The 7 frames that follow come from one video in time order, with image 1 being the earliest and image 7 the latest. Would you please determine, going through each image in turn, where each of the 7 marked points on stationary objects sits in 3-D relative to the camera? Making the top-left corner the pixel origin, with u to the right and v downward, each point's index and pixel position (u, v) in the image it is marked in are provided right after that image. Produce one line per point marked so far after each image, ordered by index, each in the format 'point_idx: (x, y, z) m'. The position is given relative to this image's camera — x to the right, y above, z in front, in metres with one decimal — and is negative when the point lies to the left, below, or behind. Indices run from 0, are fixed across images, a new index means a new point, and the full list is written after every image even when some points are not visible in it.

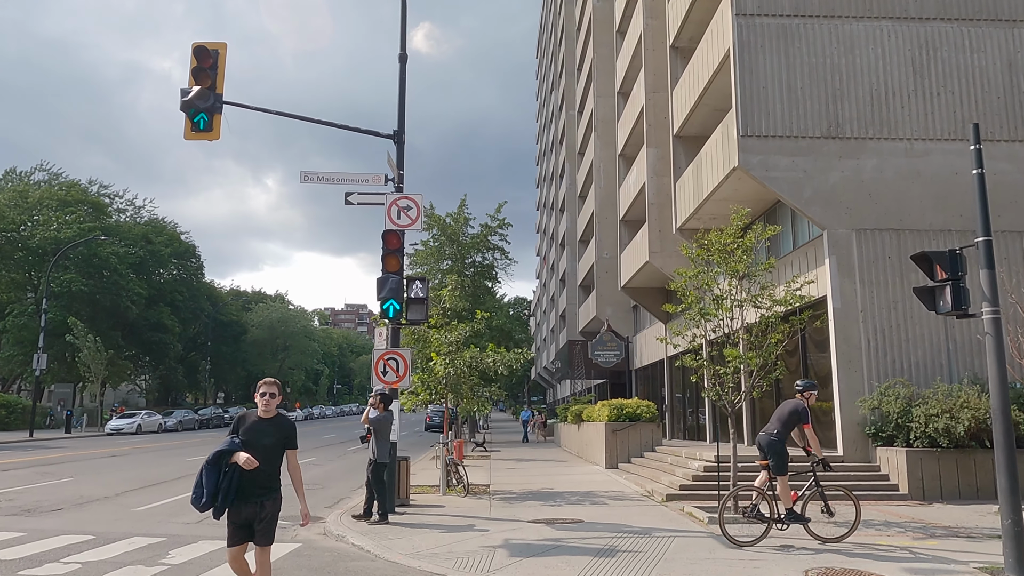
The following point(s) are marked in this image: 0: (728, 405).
0: (+3.1, -1.7, +10.9) m
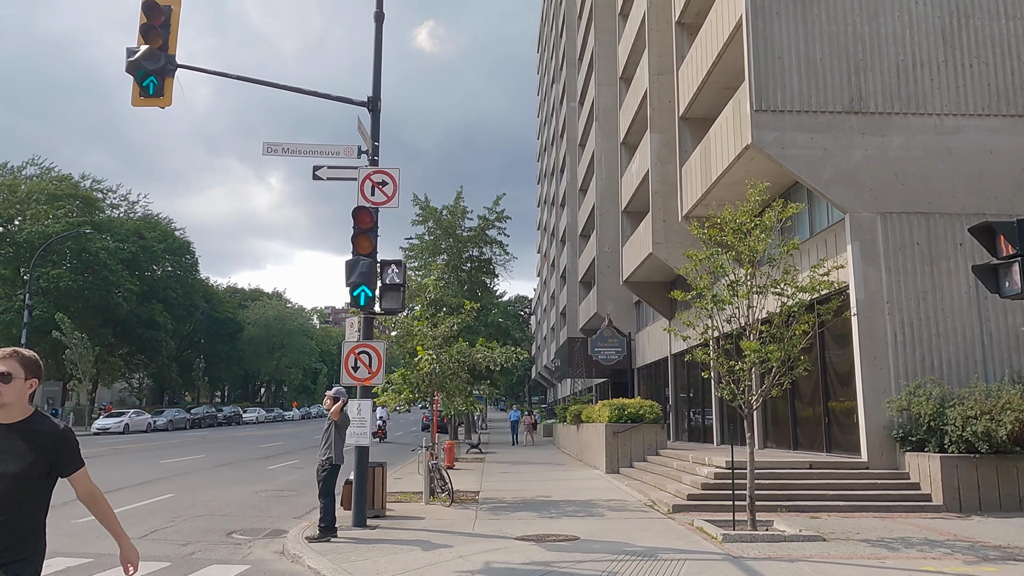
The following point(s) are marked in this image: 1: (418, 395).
0: (+2.9, -1.5, +9.6) m
1: (-1.9, -2.1, +14.9) m
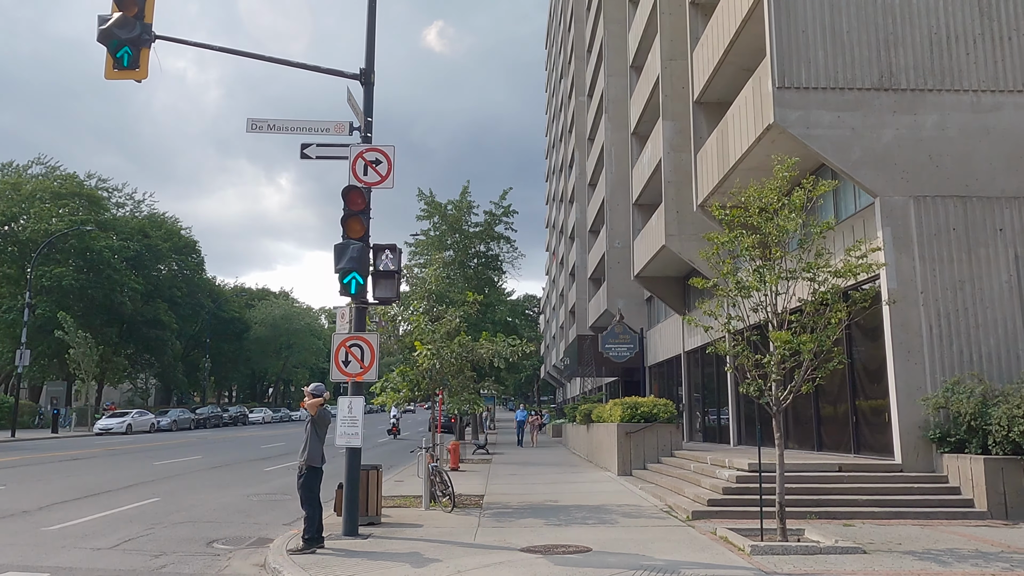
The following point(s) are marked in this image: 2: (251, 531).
0: (+3.0, -1.3, +8.7) m
1: (-1.8, -1.9, +14.1) m
2: (-3.5, -3.2, +10.1) m
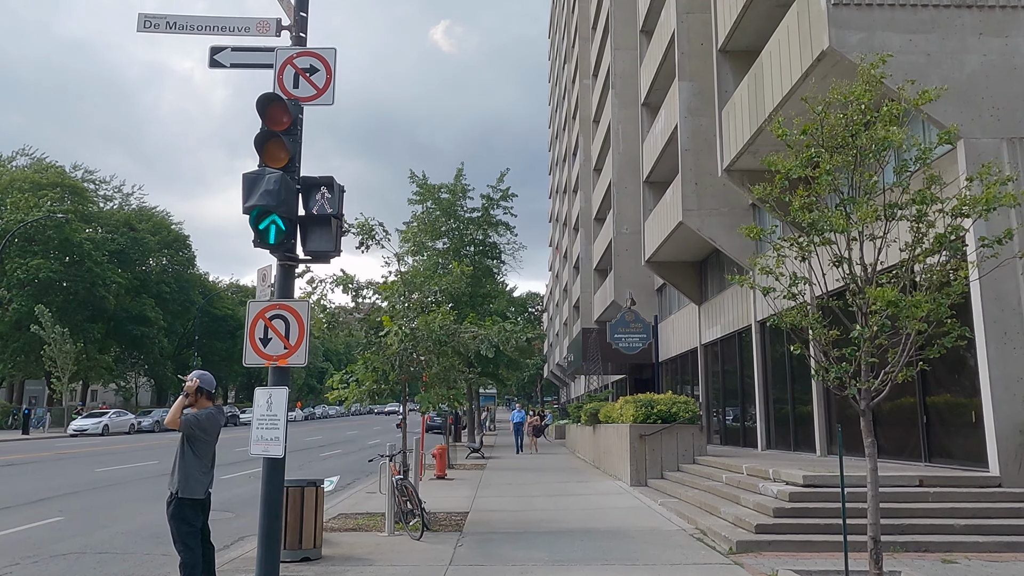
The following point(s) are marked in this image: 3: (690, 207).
0: (+2.8, -0.9, +6.2) m
1: (-2.0, -1.5, +11.6) m
2: (-3.6, -2.8, +7.6) m
3: (+4.3, +1.9, +18.3) m
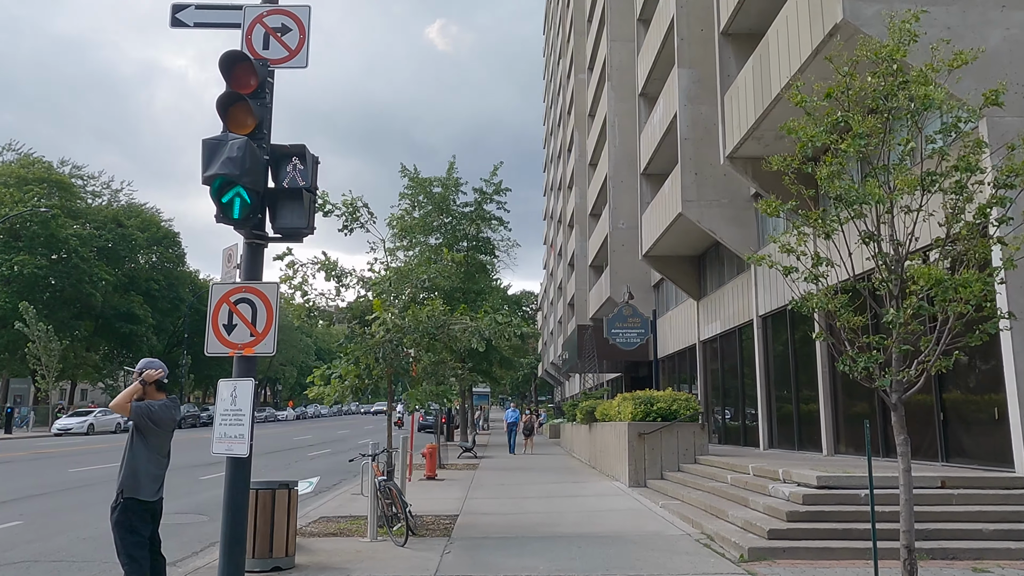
0: (+2.8, -0.7, +5.5) m
1: (-2.1, -1.3, +10.9) m
2: (-3.7, -2.6, +6.9) m
3: (+4.1, +2.1, +17.6) m
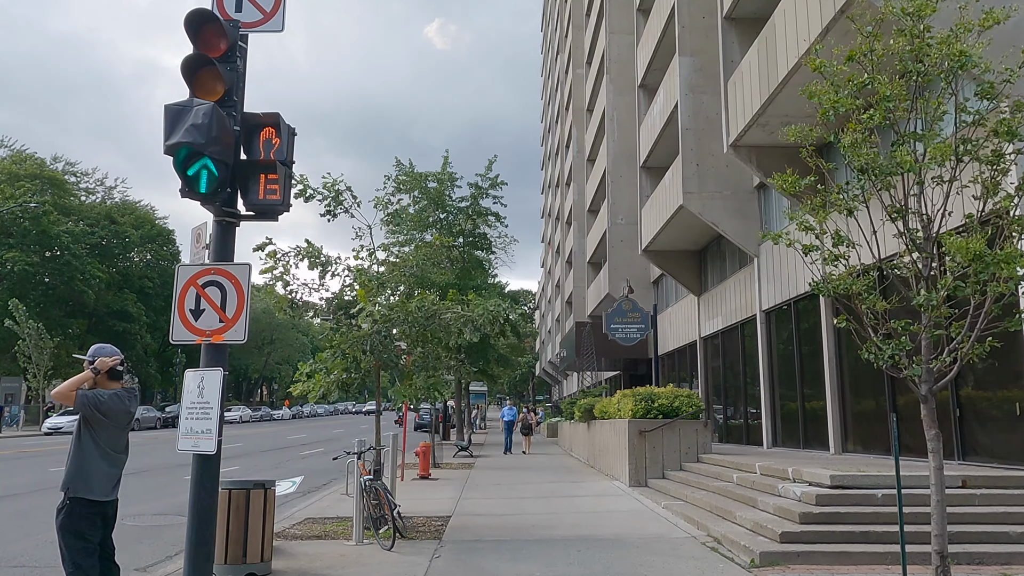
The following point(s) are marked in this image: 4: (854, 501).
0: (+2.7, -0.6, +5.1) m
1: (-2.1, -1.2, +10.4) m
2: (-3.7, -2.5, +6.4) m
3: (+4.0, +2.2, +17.2) m
4: (+3.4, -2.1, +7.5) m
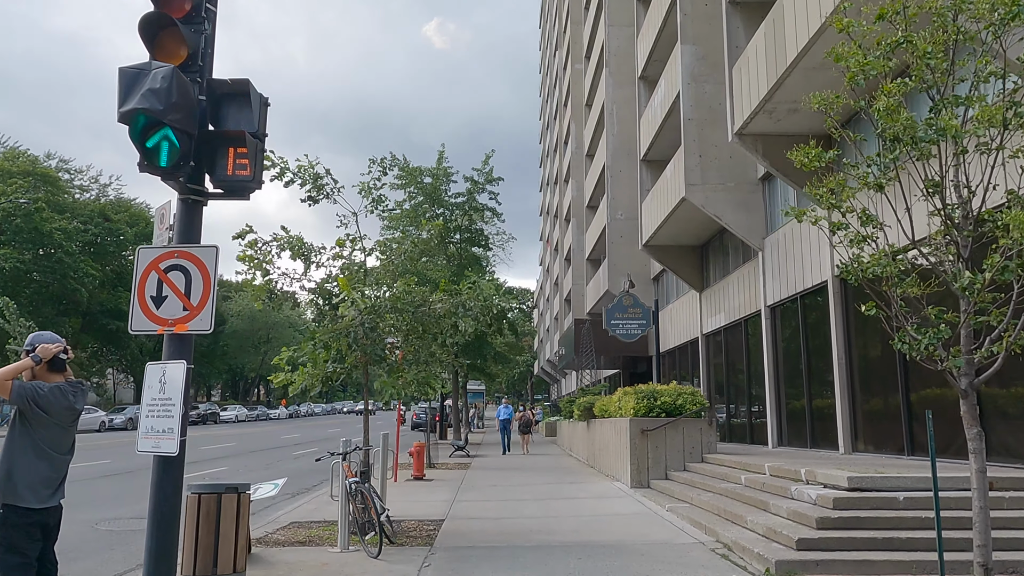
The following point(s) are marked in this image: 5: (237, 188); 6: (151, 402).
0: (+2.7, -0.5, +4.6) m
1: (-2.2, -1.1, +9.9) m
2: (-3.8, -2.4, +5.9) m
3: (+4.0, +2.3, +16.7) m
4: (+3.3, -2.0, +7.0) m
5: (-1.8, +0.7, +5.1) m
6: (-2.3, -0.7, +4.9) m
